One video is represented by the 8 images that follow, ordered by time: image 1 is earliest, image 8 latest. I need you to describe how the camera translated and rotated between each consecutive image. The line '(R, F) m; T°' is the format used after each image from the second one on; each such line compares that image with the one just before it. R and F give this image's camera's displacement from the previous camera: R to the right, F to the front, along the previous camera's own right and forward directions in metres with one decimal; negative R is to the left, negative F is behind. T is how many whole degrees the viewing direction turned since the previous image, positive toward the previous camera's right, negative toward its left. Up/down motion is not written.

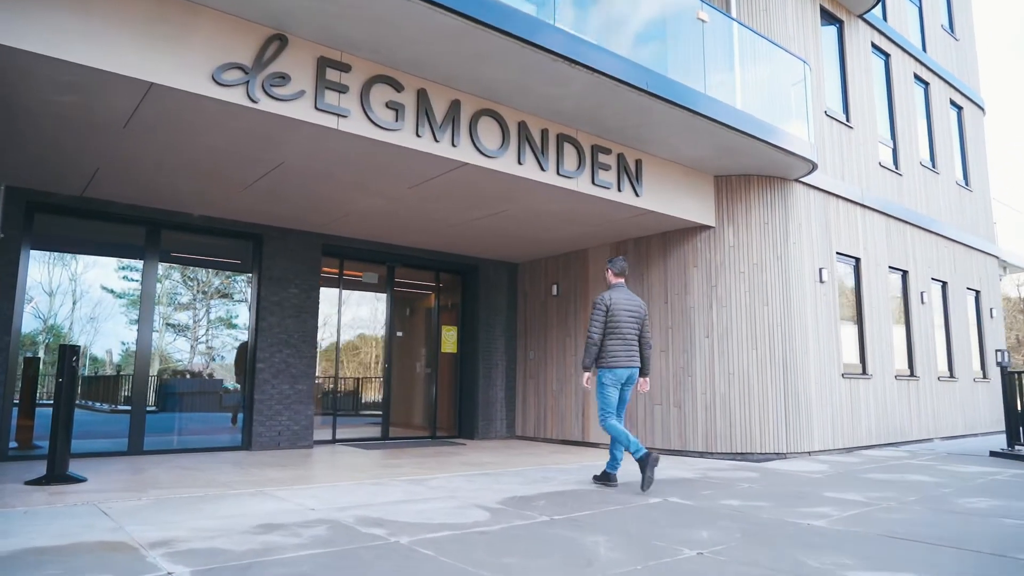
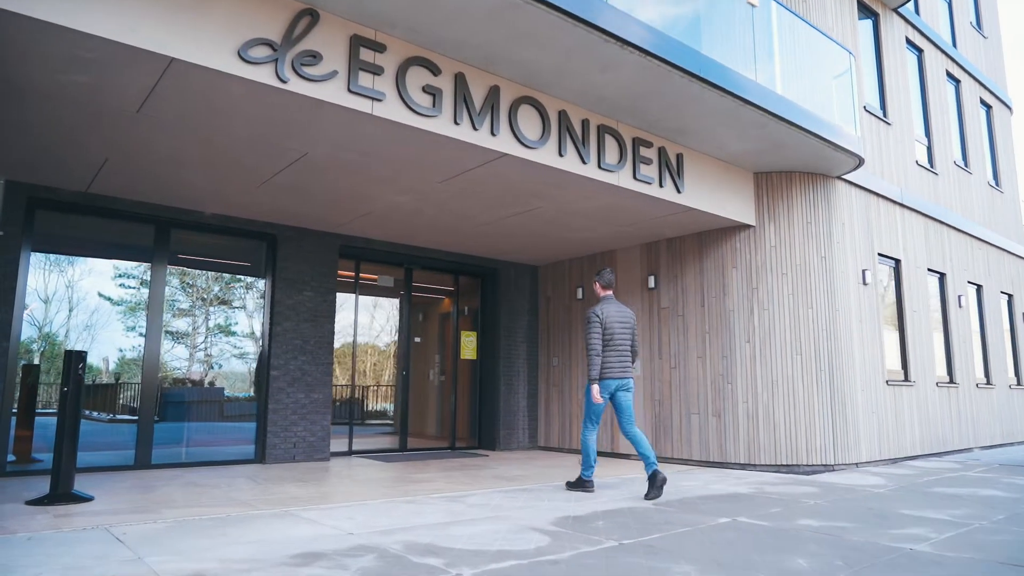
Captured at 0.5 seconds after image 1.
(-0.4, +0.5) m; 0°
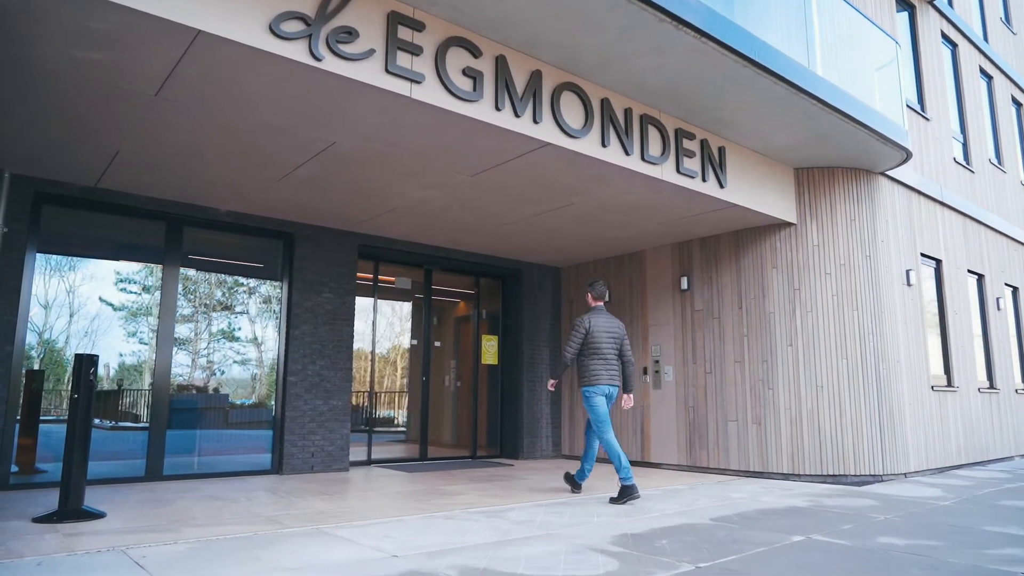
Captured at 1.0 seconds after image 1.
(-0.3, +0.4) m; 0°
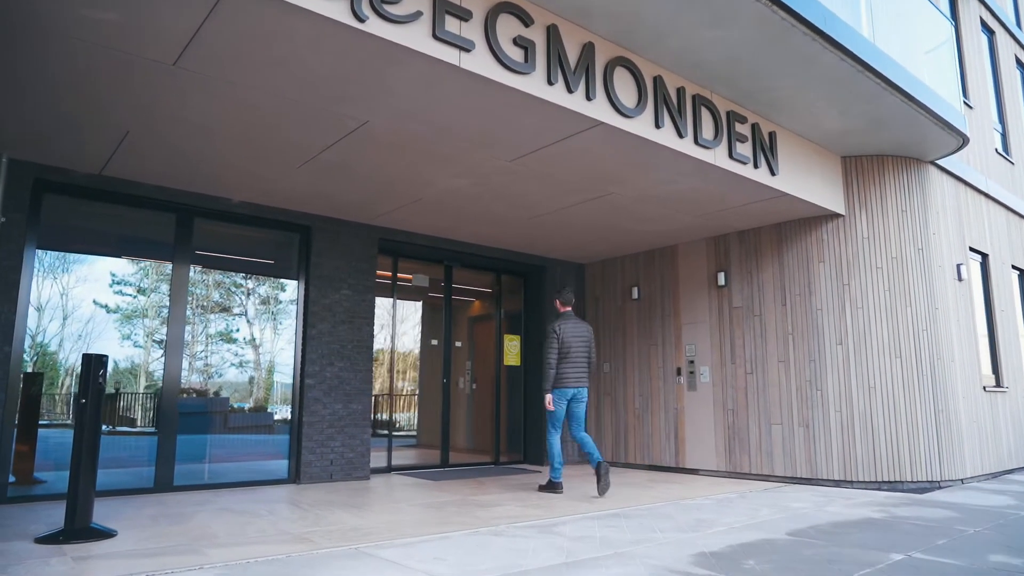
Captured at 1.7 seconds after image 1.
(-0.4, +0.5) m; 0°
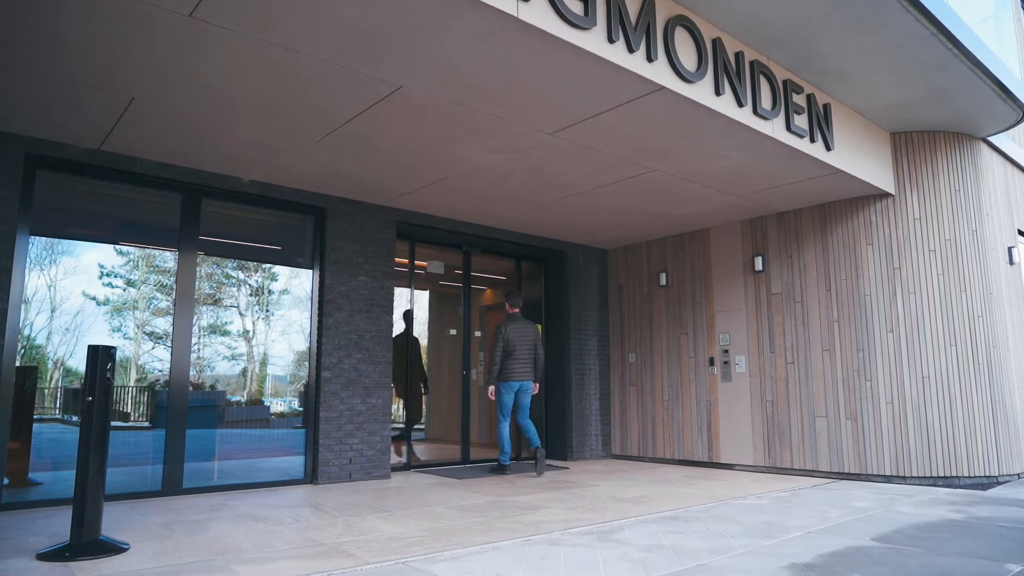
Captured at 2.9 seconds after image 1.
(-0.4, +0.5) m; +1°
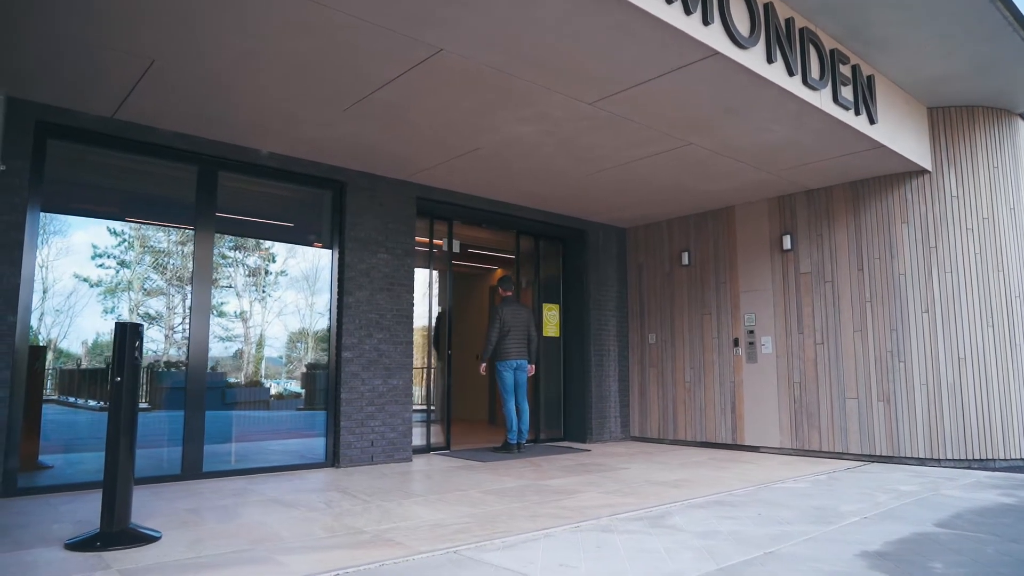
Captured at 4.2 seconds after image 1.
(-0.3, +0.2) m; +1°
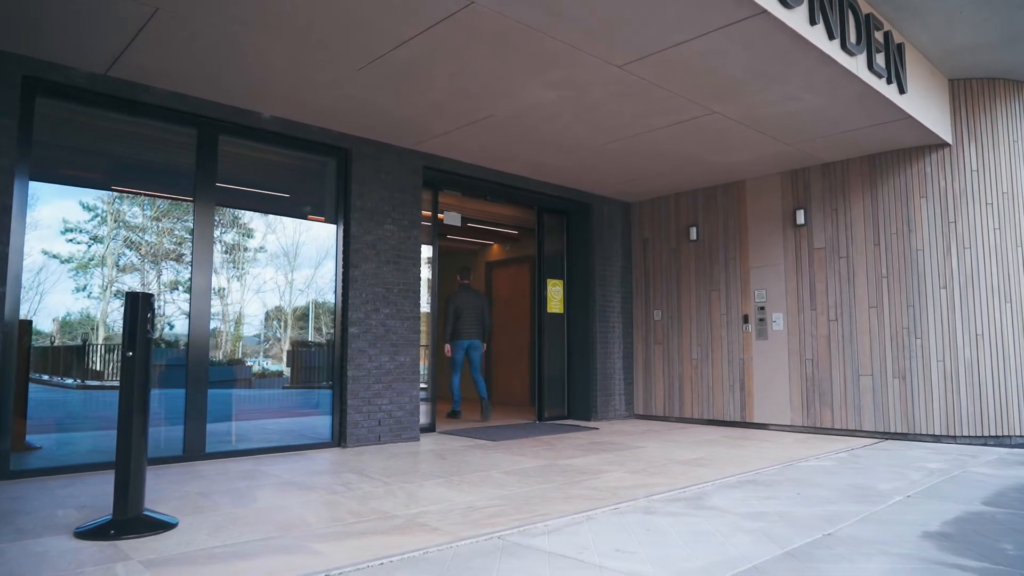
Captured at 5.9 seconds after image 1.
(-0.3, +0.2) m; +2°
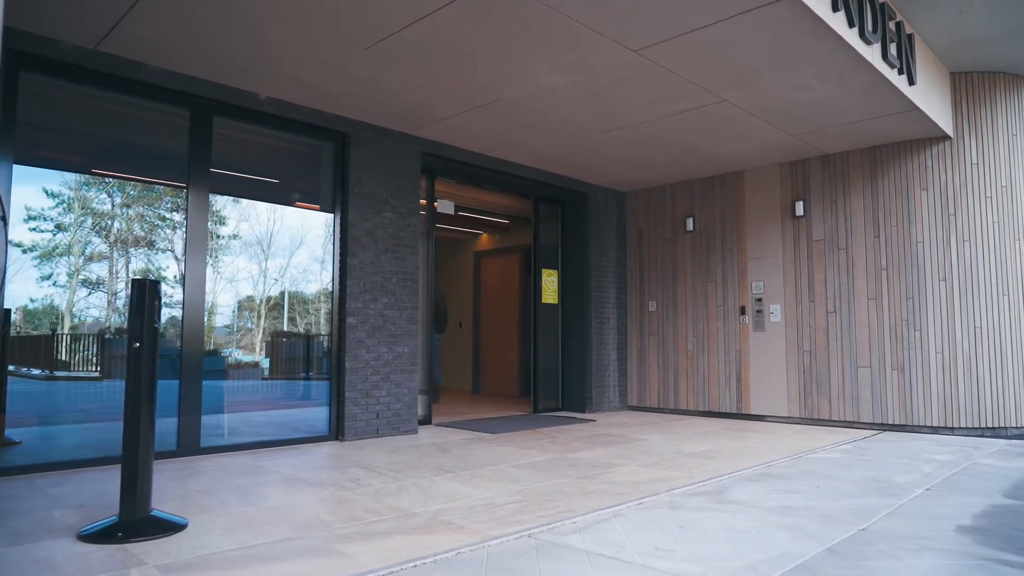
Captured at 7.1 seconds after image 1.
(-0.3, +0.1) m; +2°
